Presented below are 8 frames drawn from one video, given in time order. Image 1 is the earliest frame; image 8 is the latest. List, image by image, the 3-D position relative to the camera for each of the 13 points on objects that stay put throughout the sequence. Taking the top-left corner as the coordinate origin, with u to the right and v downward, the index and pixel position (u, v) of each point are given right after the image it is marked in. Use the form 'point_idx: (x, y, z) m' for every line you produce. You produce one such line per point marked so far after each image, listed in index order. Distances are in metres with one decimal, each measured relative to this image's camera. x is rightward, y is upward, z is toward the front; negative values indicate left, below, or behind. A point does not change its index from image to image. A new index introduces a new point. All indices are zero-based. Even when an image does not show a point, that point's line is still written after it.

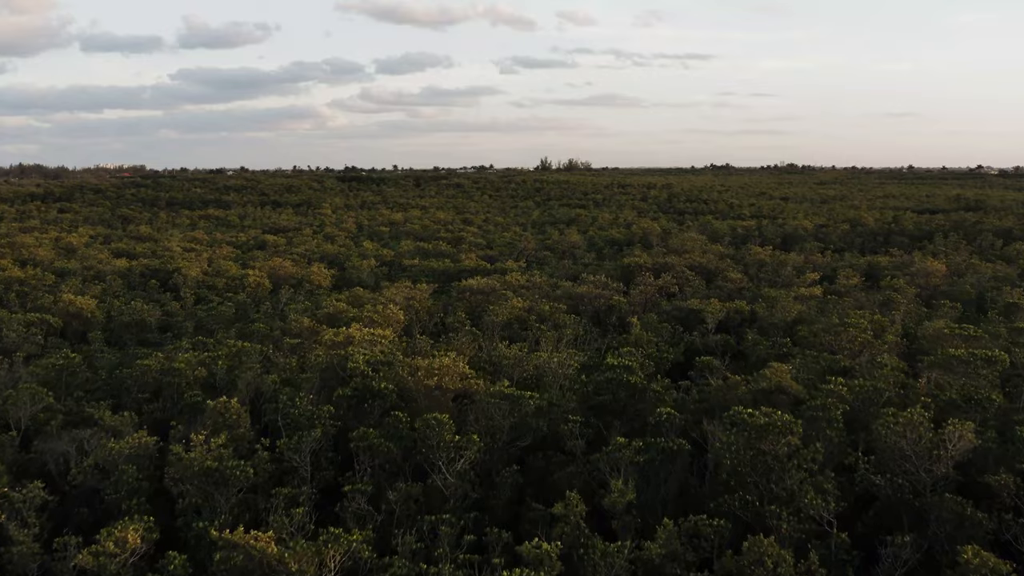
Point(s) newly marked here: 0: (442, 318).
0: (-1.8, -0.8, +17.1) m
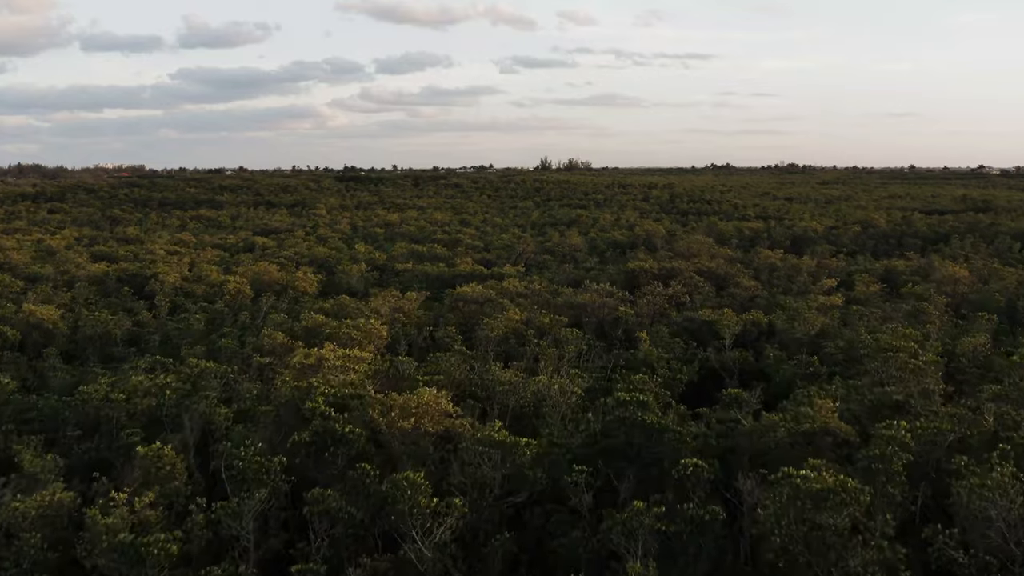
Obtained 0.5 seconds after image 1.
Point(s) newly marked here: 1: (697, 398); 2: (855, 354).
0: (-1.9, -1.0, +15.6) m
1: (+4.0, -2.4, +14.2) m
2: (+7.4, -1.4, +14.2) m
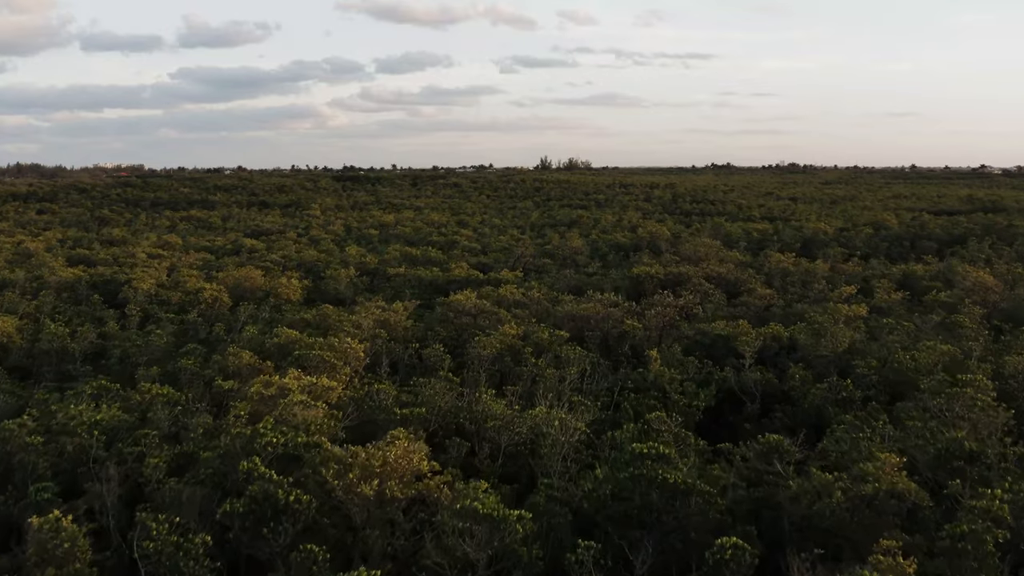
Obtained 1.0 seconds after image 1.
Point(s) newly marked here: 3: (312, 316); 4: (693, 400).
0: (-2.0, -1.3, +14.1) m
1: (+3.9, -2.7, +12.7) m
2: (+7.3, -1.7, +12.7) m
3: (-5.6, -0.8, +18.5) m
4: (+3.3, -2.1, +12.2) m
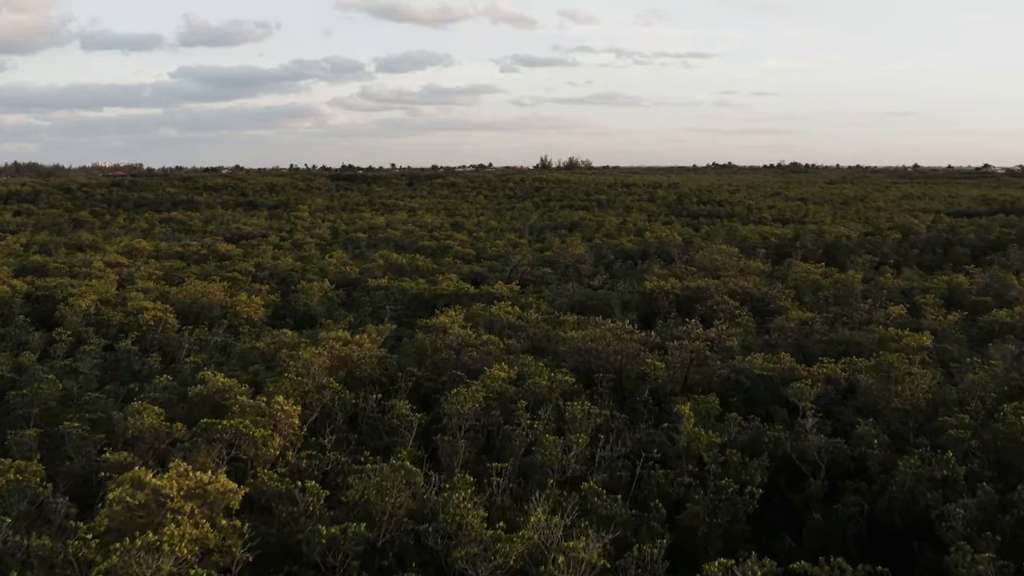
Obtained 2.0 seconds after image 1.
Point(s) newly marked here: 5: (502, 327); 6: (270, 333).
0: (-2.2, -1.8, +11.1) m
1: (+3.7, -3.2, +9.7) m
2: (+7.1, -2.3, +9.7) m
3: (-5.8, -1.3, +15.5) m
4: (+3.1, -2.6, +9.1) m
5: (-0.3, -1.1, +18.0) m
6: (-6.6, -1.3, +18.2) m
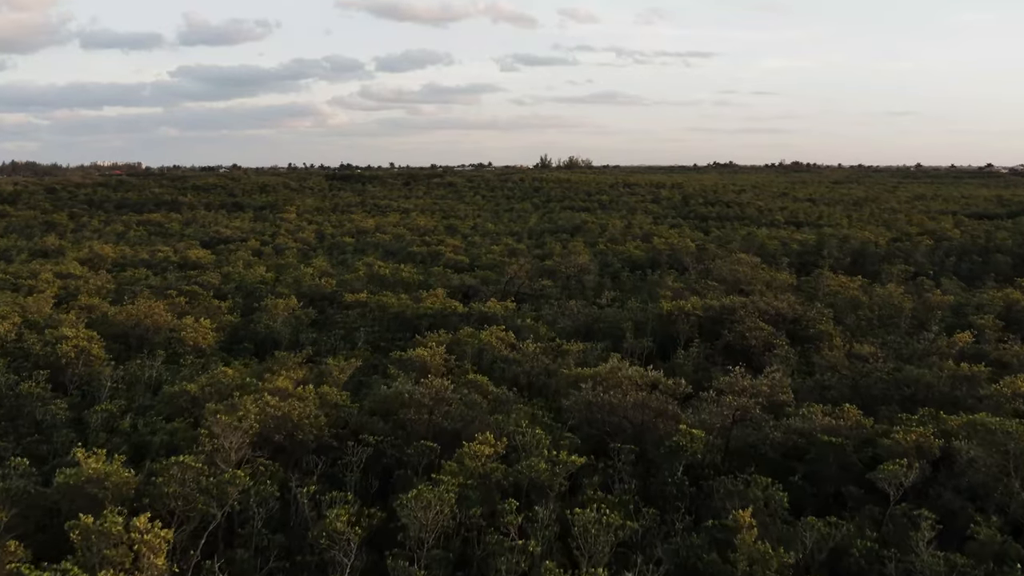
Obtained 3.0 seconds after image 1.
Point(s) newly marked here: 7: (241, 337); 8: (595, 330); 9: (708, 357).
0: (-2.3, -2.4, +8.1) m
1: (+3.5, -3.8, +6.7) m
2: (+7.0, -2.8, +6.7) m
3: (-5.9, -1.9, +12.5) m
4: (+3.0, -3.2, +6.1) m
5: (-0.4, -1.6, +15.0) m
6: (-6.8, -1.8, +15.2) m
7: (-7.8, -1.4, +19.0) m
8: (+2.2, -1.1, +17.9) m
9: (+4.8, -1.7, +16.2) m
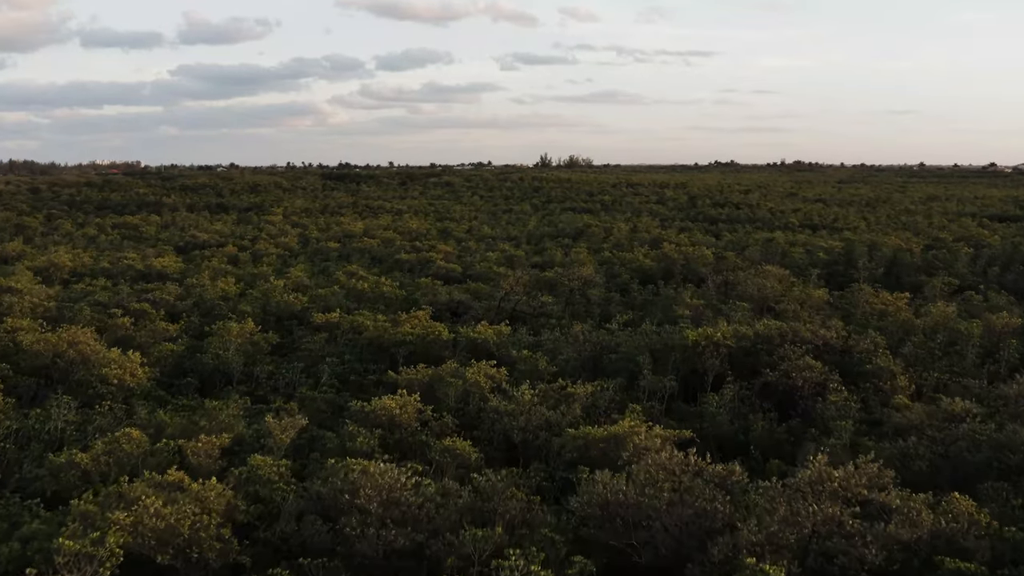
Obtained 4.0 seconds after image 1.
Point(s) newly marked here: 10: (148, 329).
0: (-2.5, -3.0, +5.1) m
1: (+3.4, -4.4, +3.7) m
2: (+6.8, -3.4, +3.7) m
3: (-6.1, -2.5, +9.6) m
4: (+2.8, -3.8, +3.2) m
5: (-0.6, -2.2, +12.0) m
6: (-6.9, -2.4, +12.3) m
7: (-7.9, -2.0, +16.1) m
8: (+2.1, -1.7, +14.9) m
9: (+4.6, -2.3, +13.2) m
10: (-9.9, -1.1, +18.0) m
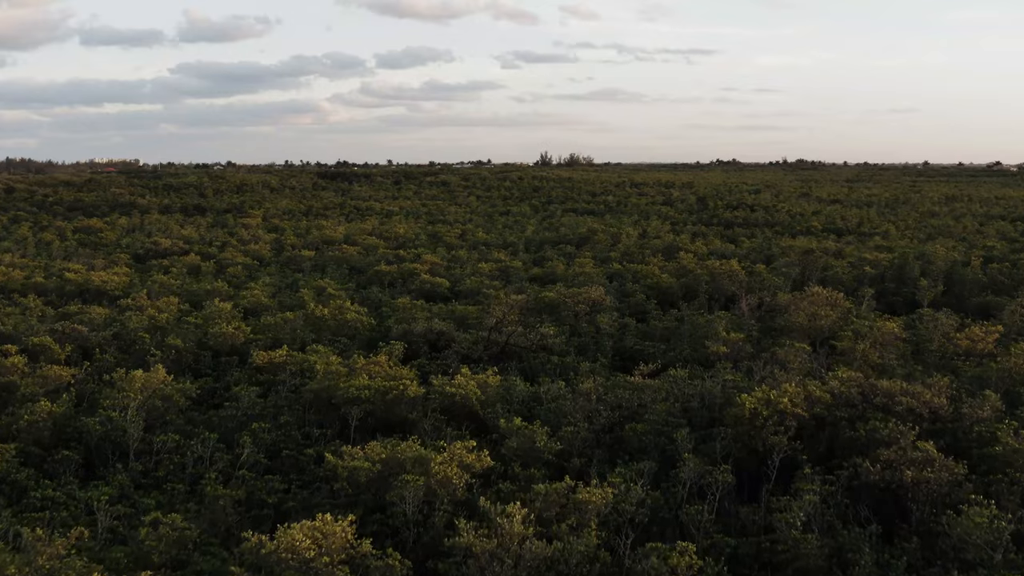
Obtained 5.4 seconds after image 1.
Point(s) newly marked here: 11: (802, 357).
0: (-2.7, -3.8, +1.1) m
1: (+3.2, -5.1, -0.3) m
2: (+6.6, -4.2, -0.3) m
3: (-6.3, -3.2, +5.5) m
4: (+2.6, -4.5, -0.8) m
5: (-0.8, -2.9, +8.0) m
6: (-7.1, -3.1, +8.3) m
7: (-8.1, -2.7, +12.0) m
8: (+1.9, -2.4, +10.9) m
9: (+4.4, -3.0, +9.2) m
10: (-10.1, -1.8, +14.0) m
11: (+6.1, -1.4, +14.1) m
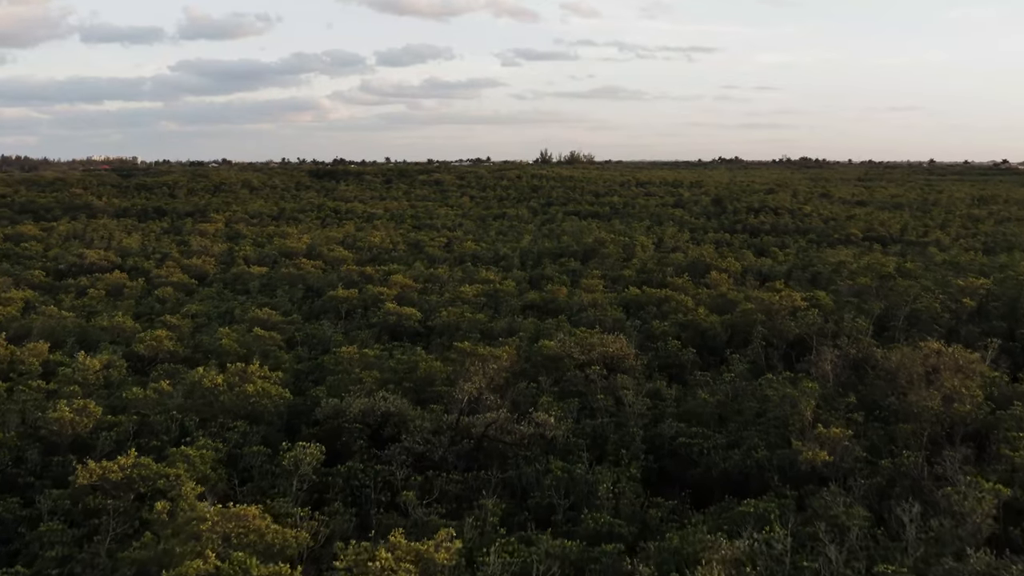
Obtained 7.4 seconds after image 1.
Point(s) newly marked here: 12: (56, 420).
0: (-3.0, -4.9, -4.6) m
1: (+2.8, -6.3, -6.0) m
2: (+6.3, -5.3, -6.0) m
3: (-6.6, -4.3, -0.2) m
4: (+2.3, -5.7, -6.5) m
5: (-1.1, -4.0, +2.3) m
6: (-7.5, -4.2, +2.6) m
7: (-8.4, -3.8, +6.3) m
8: (+1.6, -3.5, +5.2) m
9: (+4.1, -4.1, +3.5) m
10: (-10.4, -2.9, +8.3) m
11: (+5.8, -2.5, +8.3) m
12: (-7.7, -2.3, +11.3) m
